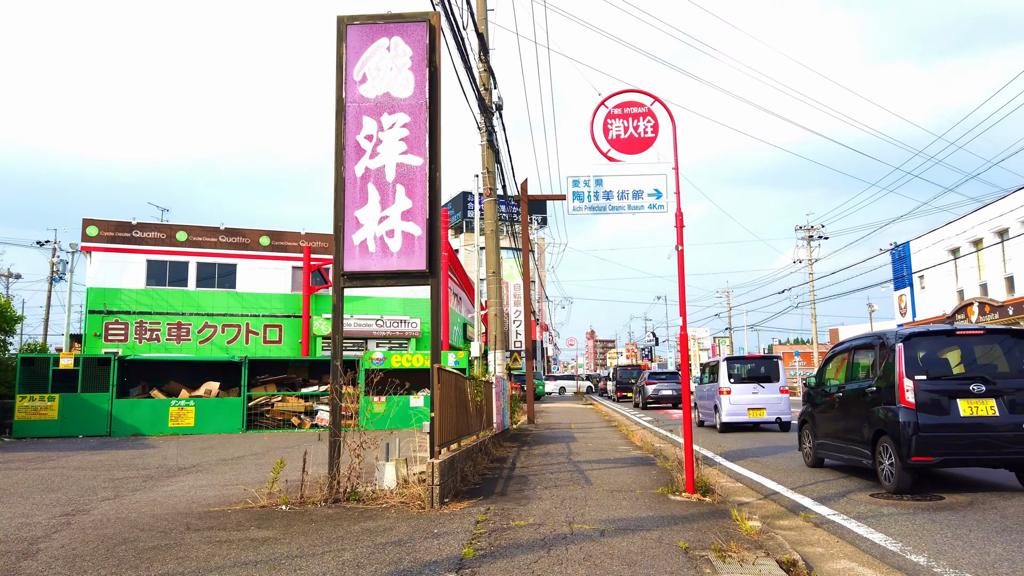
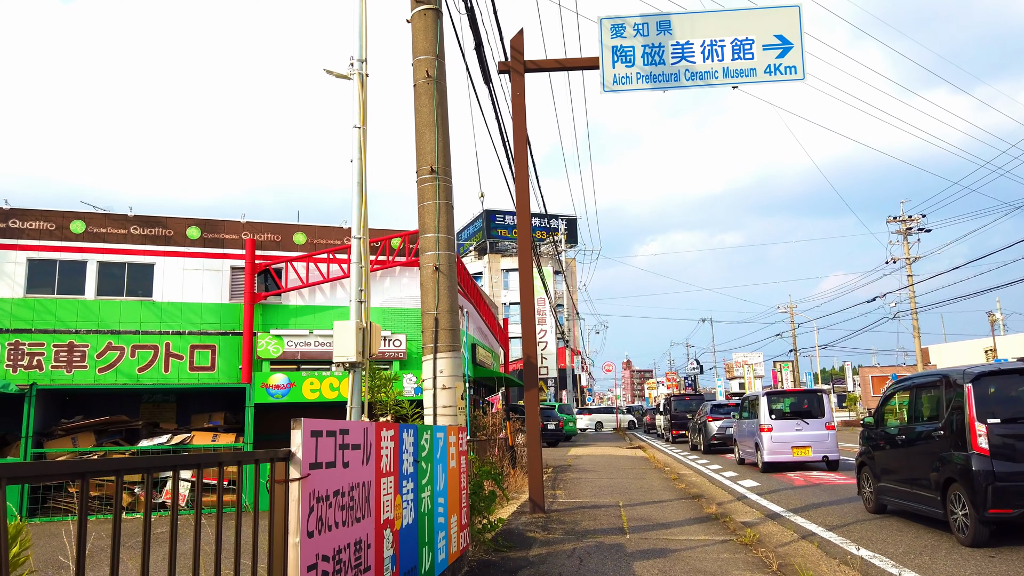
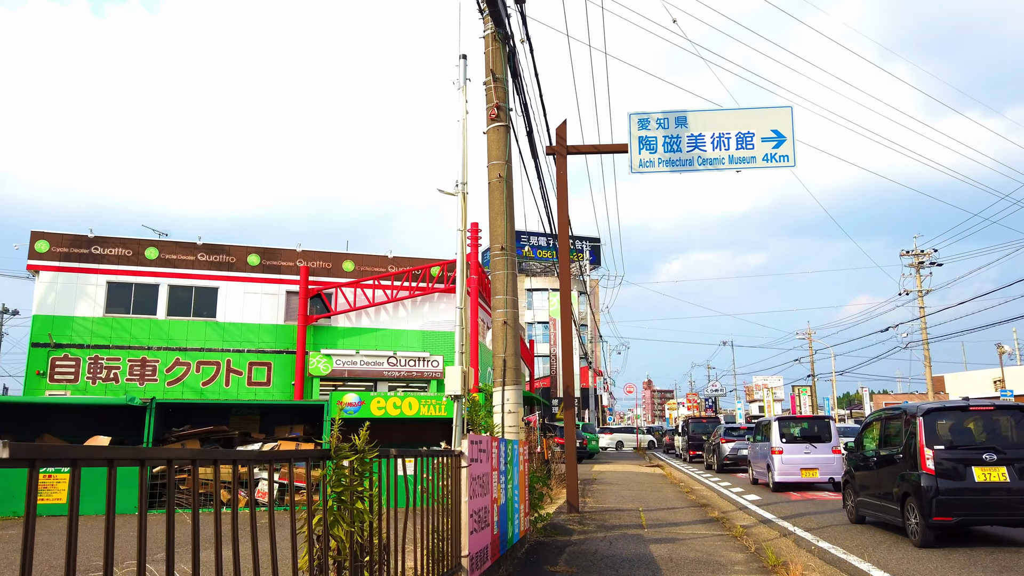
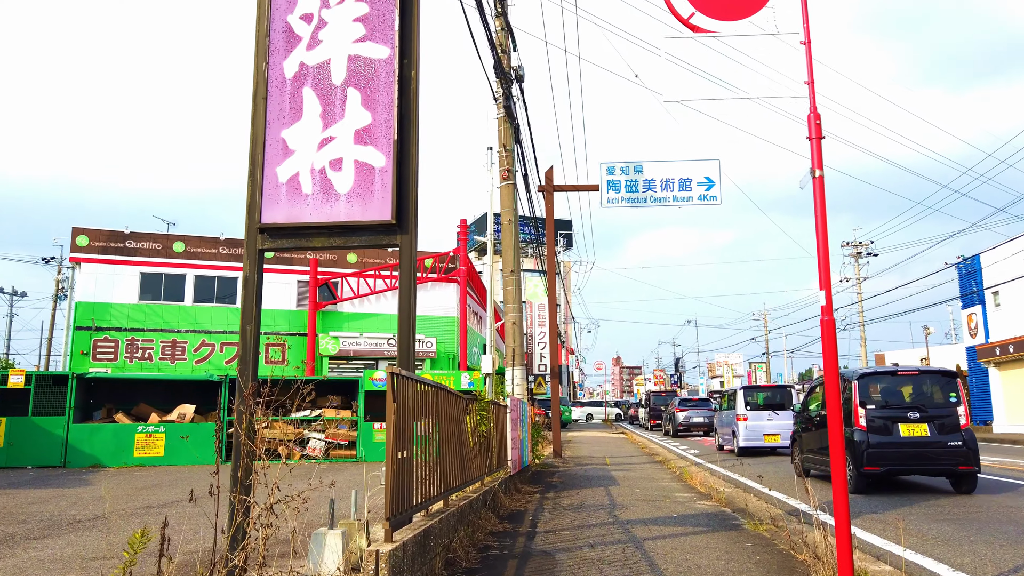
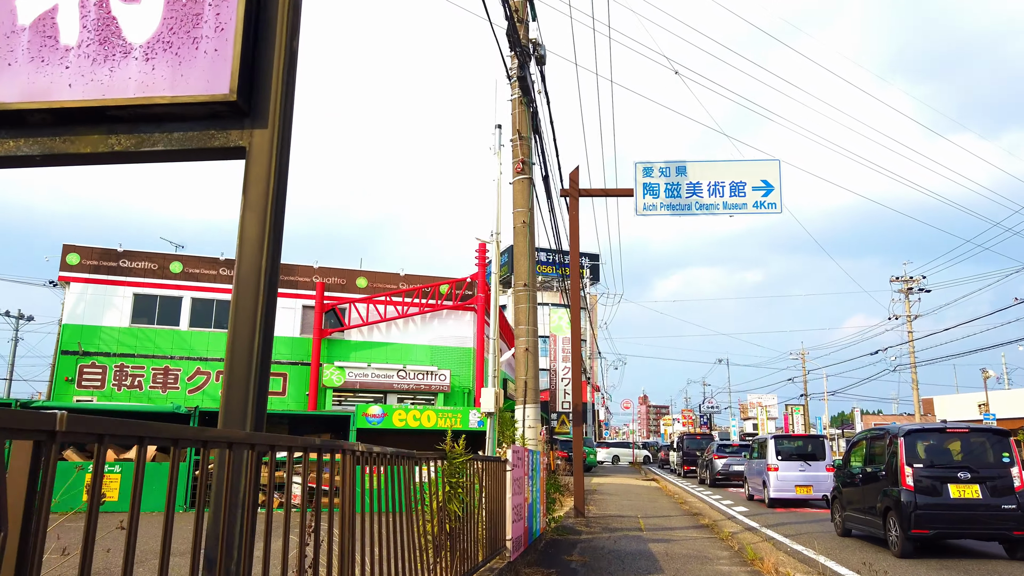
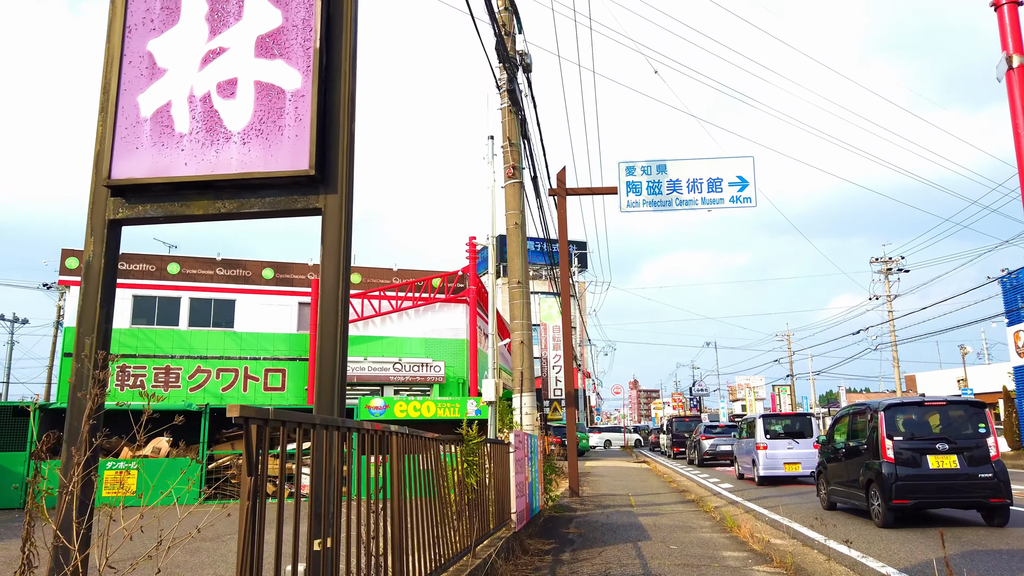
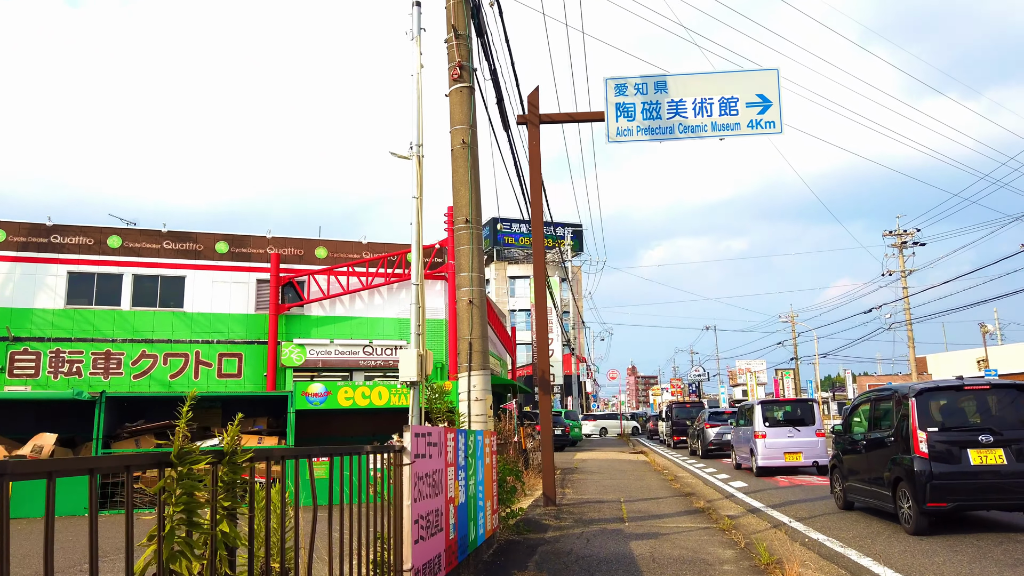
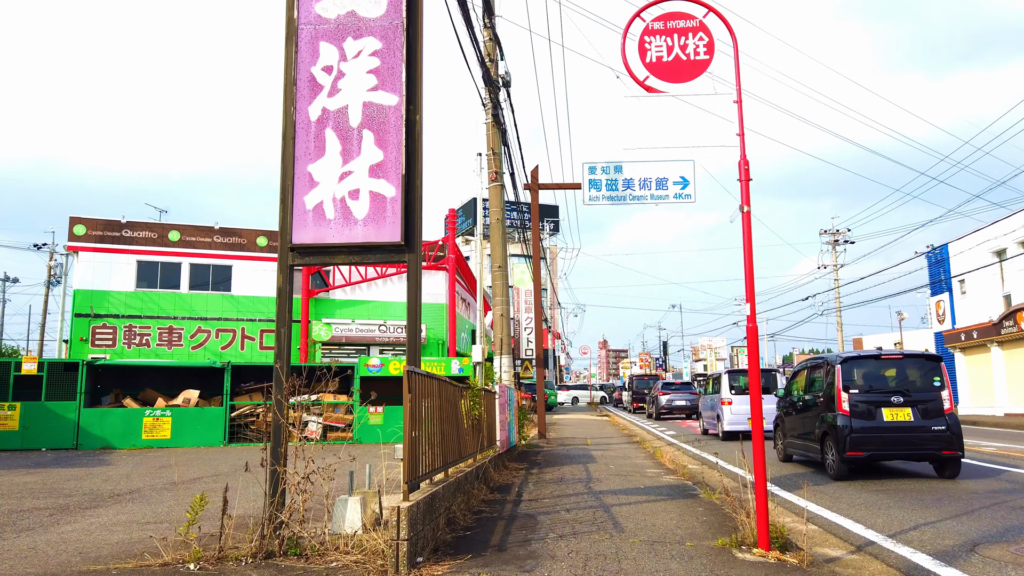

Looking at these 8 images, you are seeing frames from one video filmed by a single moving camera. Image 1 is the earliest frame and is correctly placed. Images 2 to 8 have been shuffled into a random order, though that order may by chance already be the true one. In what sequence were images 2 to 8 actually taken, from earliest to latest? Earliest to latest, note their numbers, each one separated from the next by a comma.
8, 4, 6, 5, 3, 7, 2
